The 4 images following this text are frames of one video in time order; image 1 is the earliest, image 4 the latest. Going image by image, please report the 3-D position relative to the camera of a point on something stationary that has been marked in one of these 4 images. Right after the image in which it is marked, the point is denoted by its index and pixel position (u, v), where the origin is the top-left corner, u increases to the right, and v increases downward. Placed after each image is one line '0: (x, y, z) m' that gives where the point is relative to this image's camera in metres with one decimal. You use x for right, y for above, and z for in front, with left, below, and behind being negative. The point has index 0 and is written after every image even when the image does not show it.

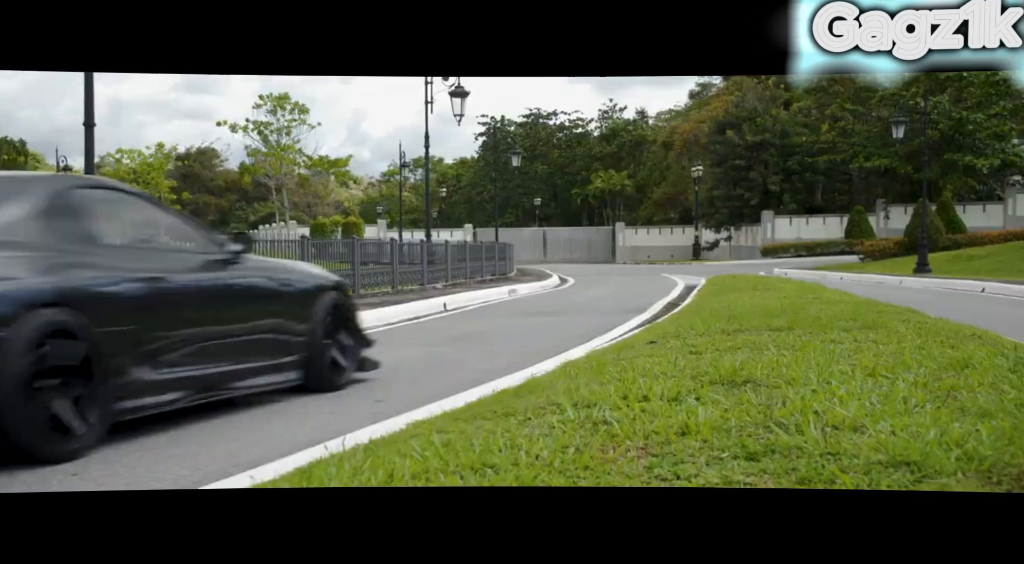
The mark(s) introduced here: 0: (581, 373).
0: (+0.6, -0.8, +8.2) m
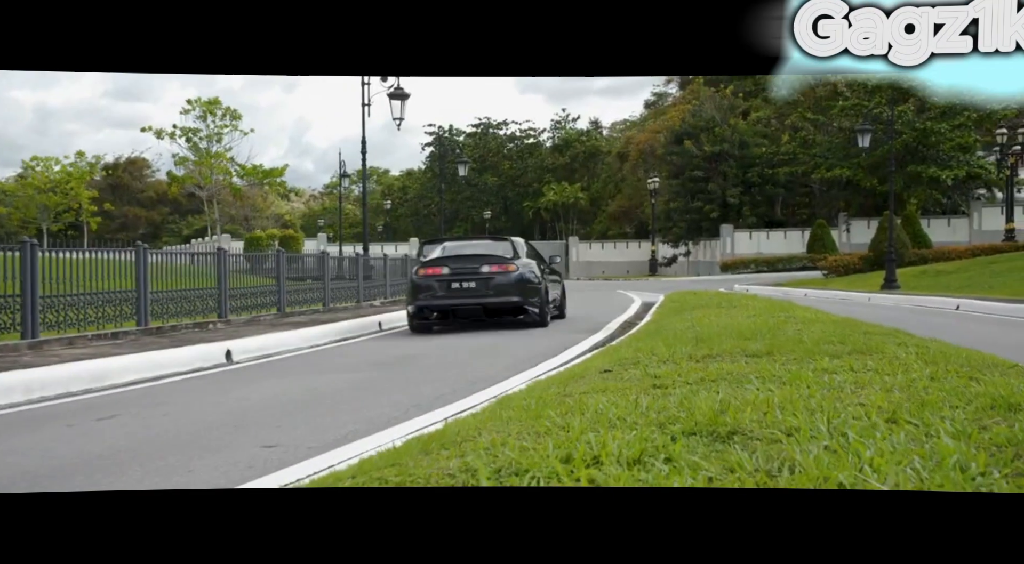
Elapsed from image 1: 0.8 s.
0: (0.0, -0.9, +6.4) m
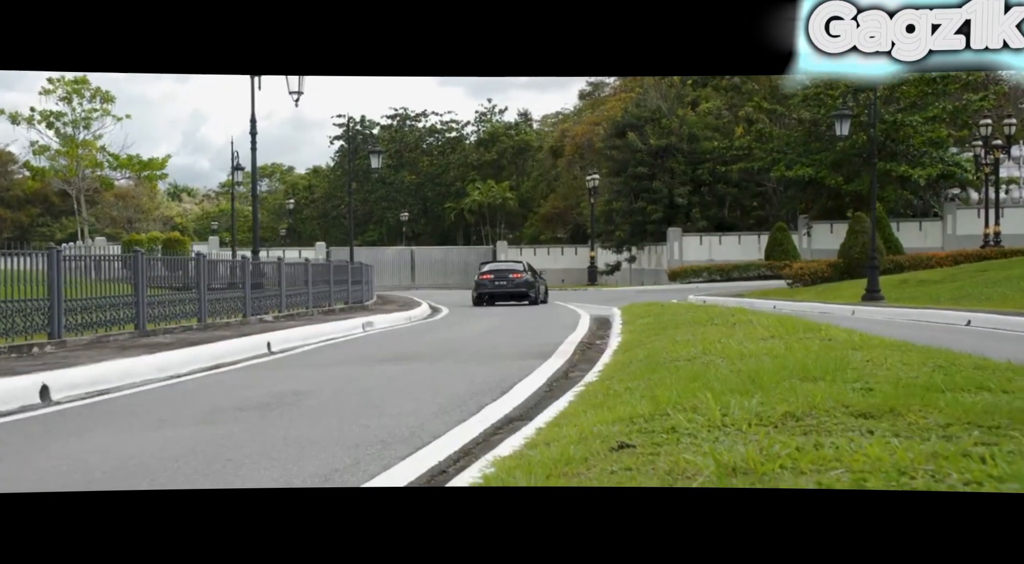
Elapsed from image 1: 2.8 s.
0: (-0.1, -0.9, +2.5) m
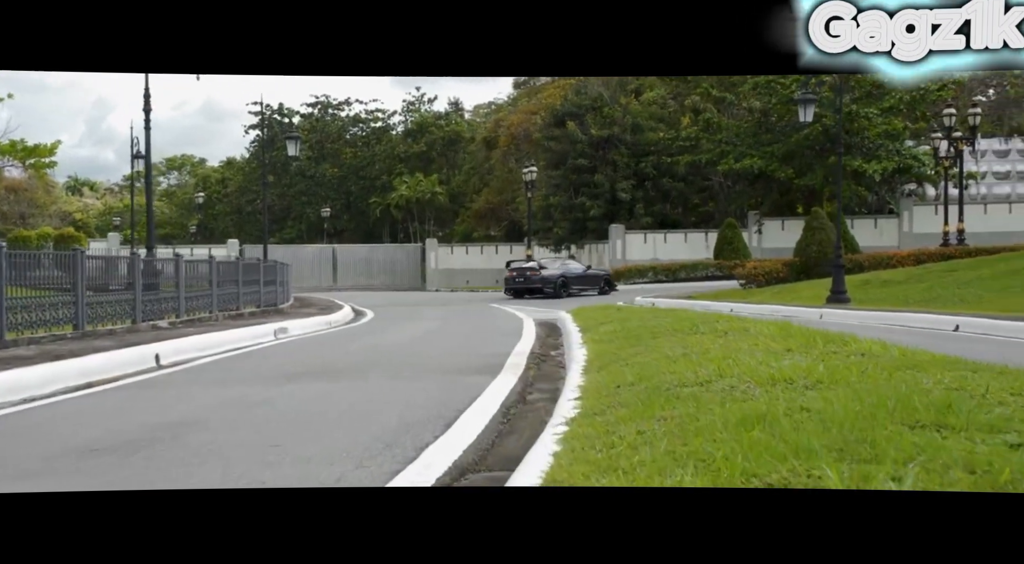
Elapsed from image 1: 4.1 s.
0: (+0.1, -0.8, +0.3) m
